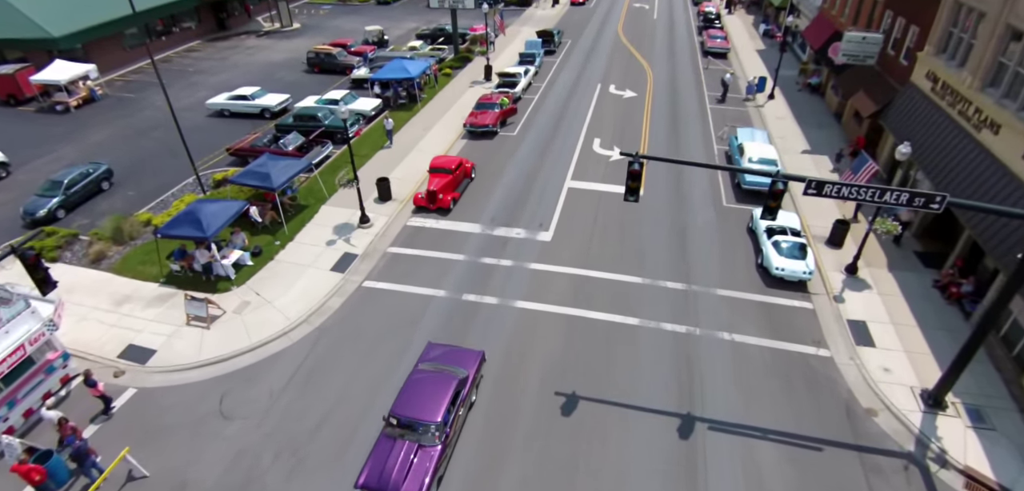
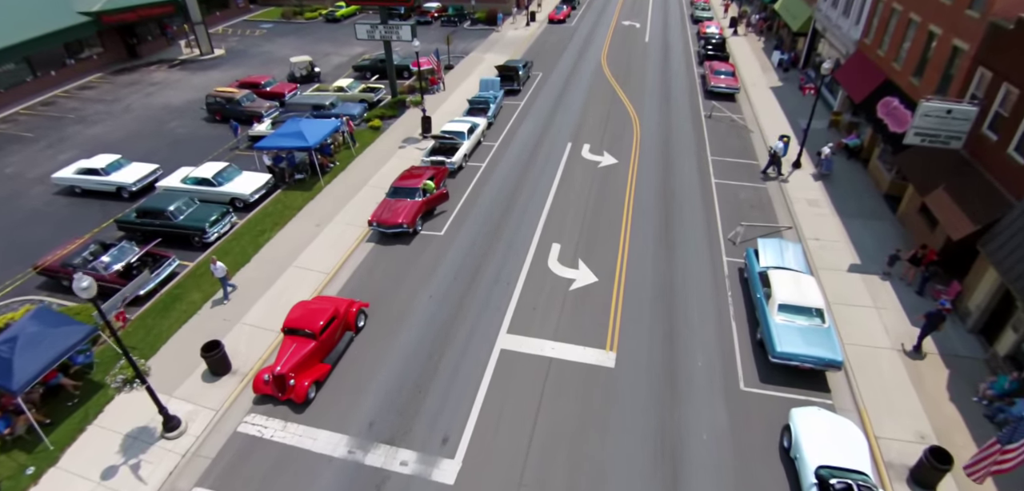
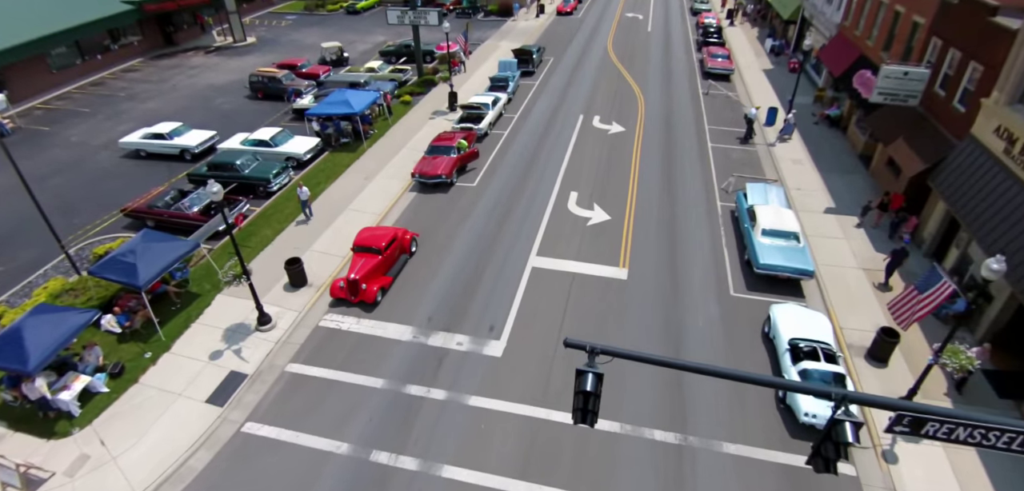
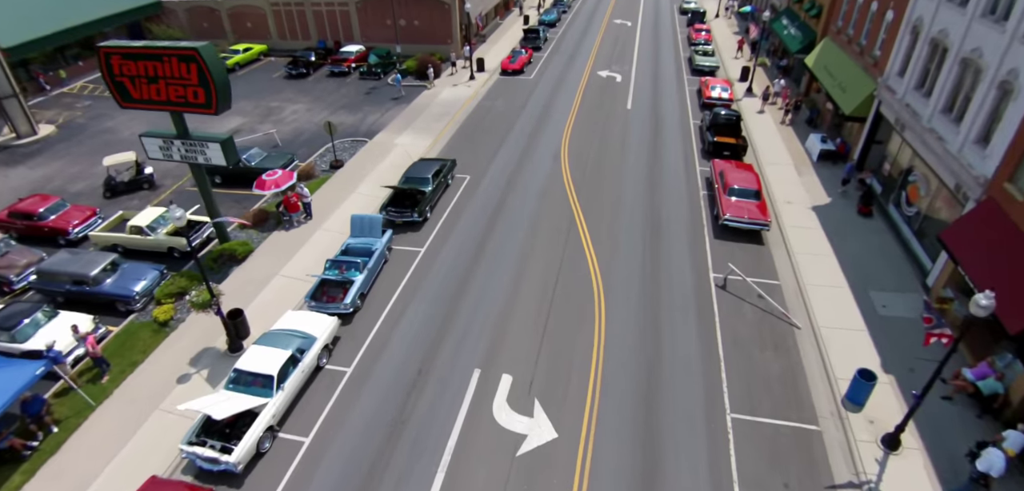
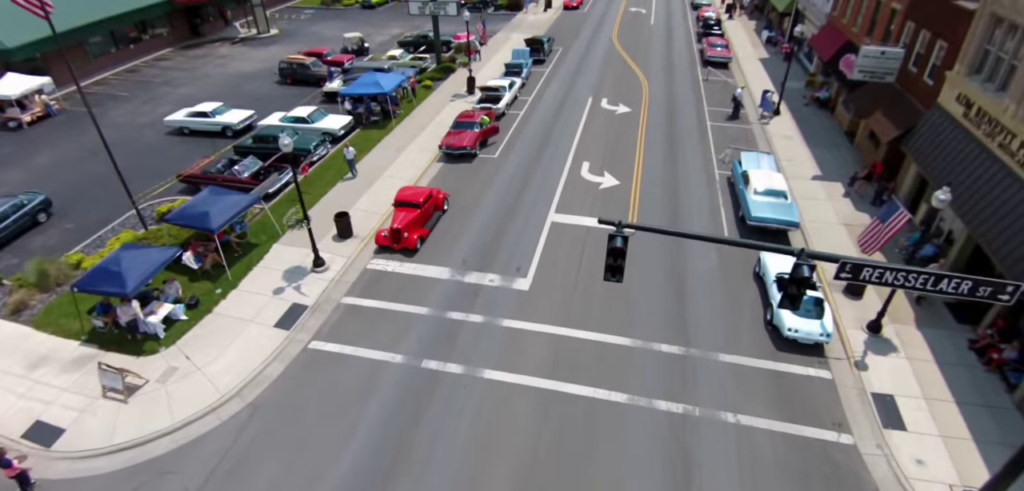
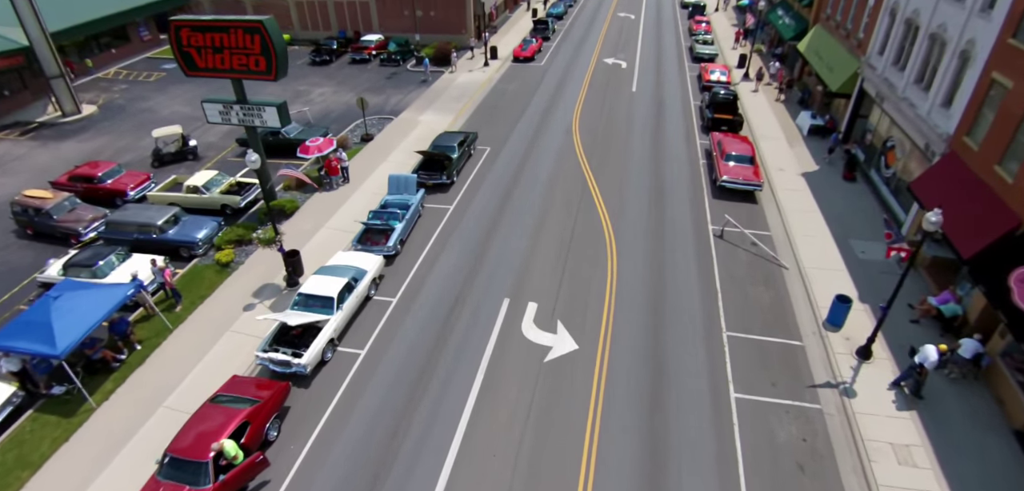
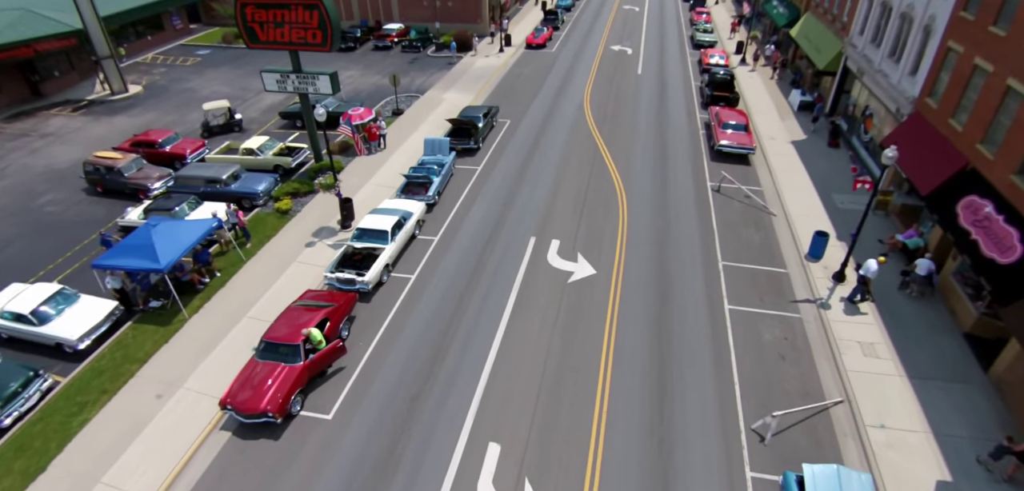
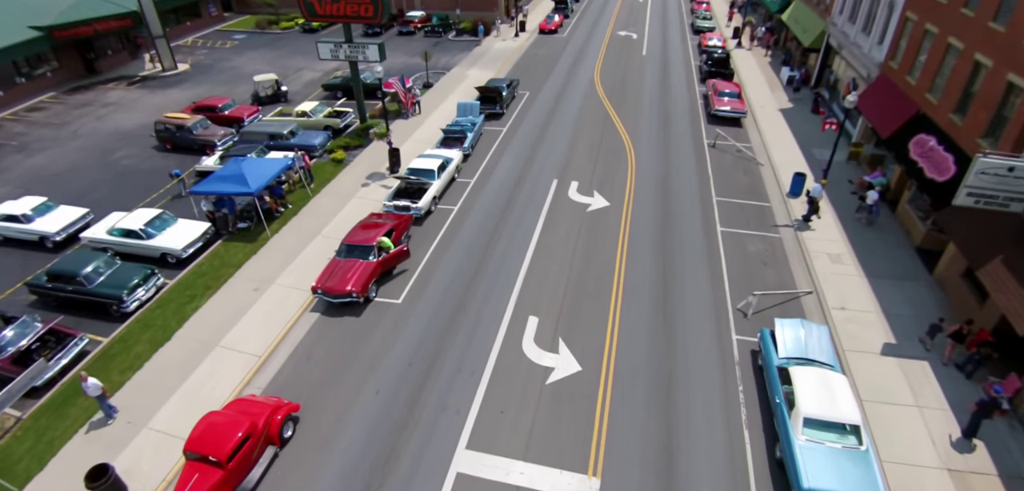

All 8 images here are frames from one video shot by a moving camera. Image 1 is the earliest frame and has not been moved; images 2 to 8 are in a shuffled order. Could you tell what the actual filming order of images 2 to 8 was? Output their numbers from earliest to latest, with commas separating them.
5, 3, 2, 8, 7, 6, 4
